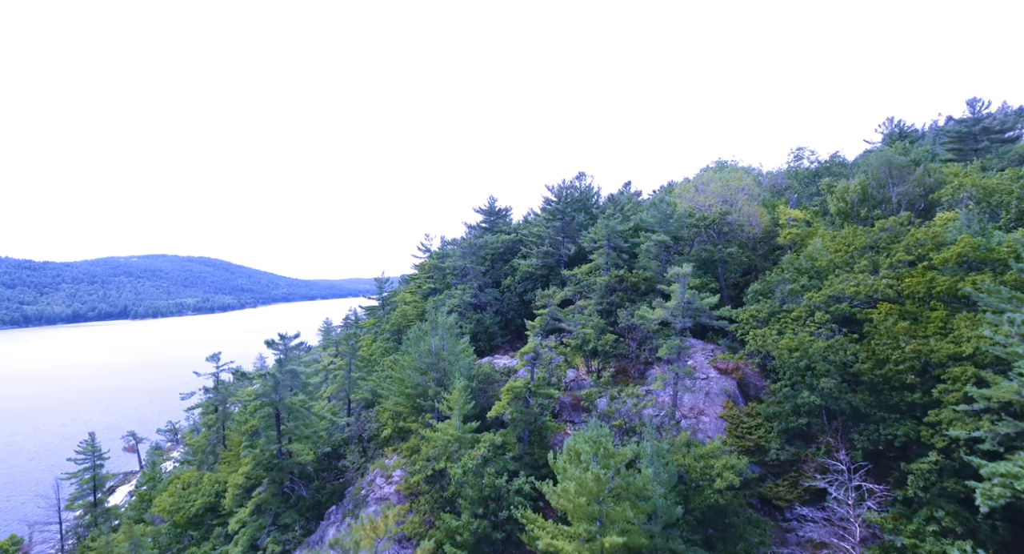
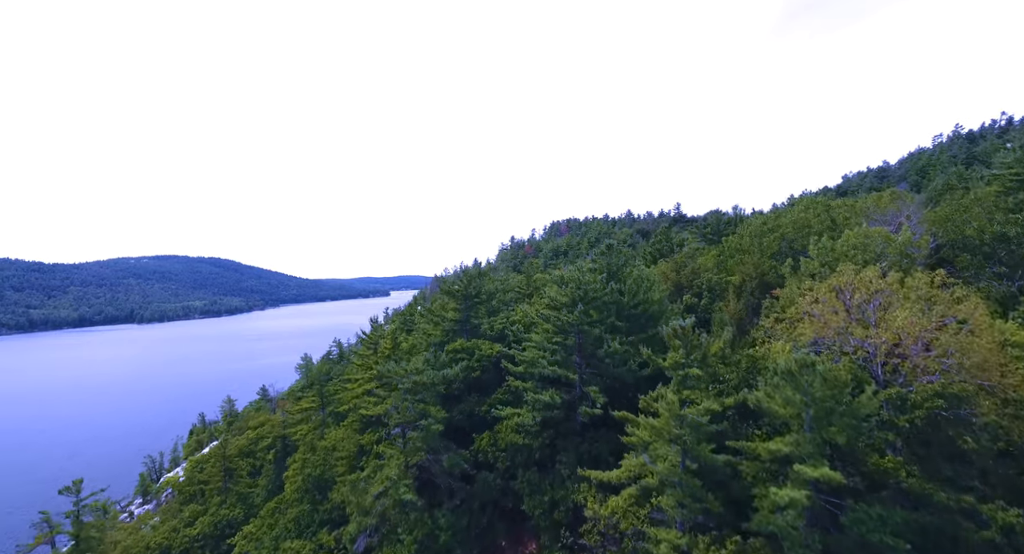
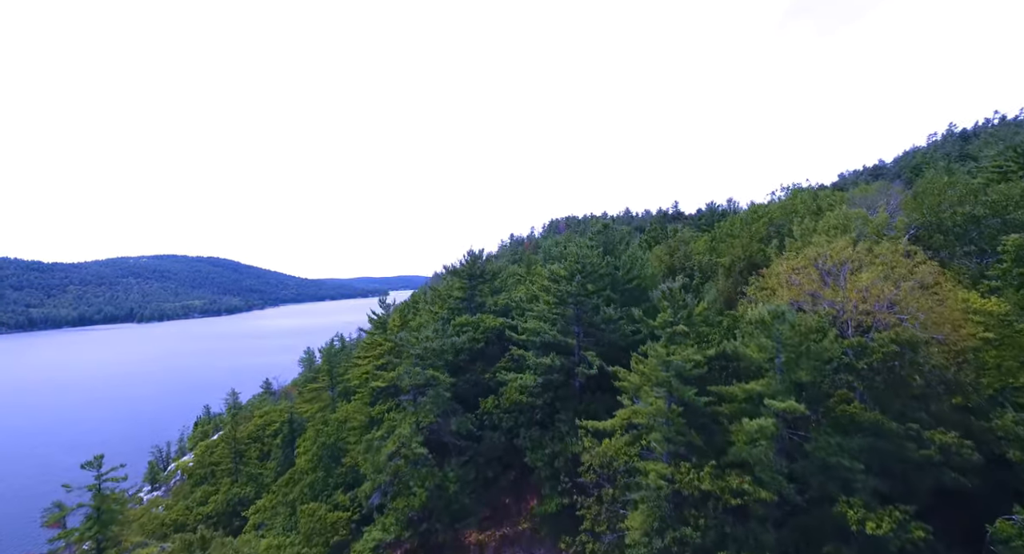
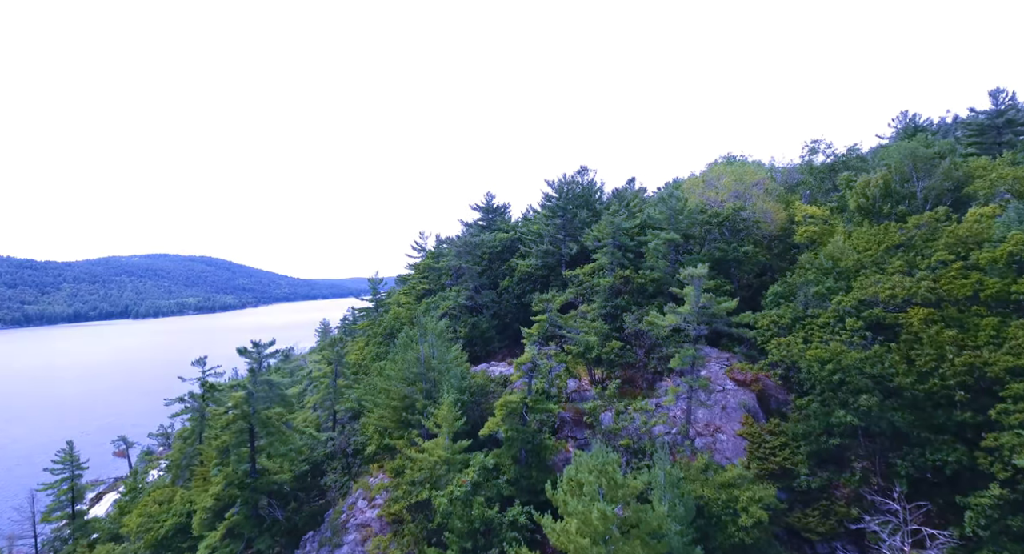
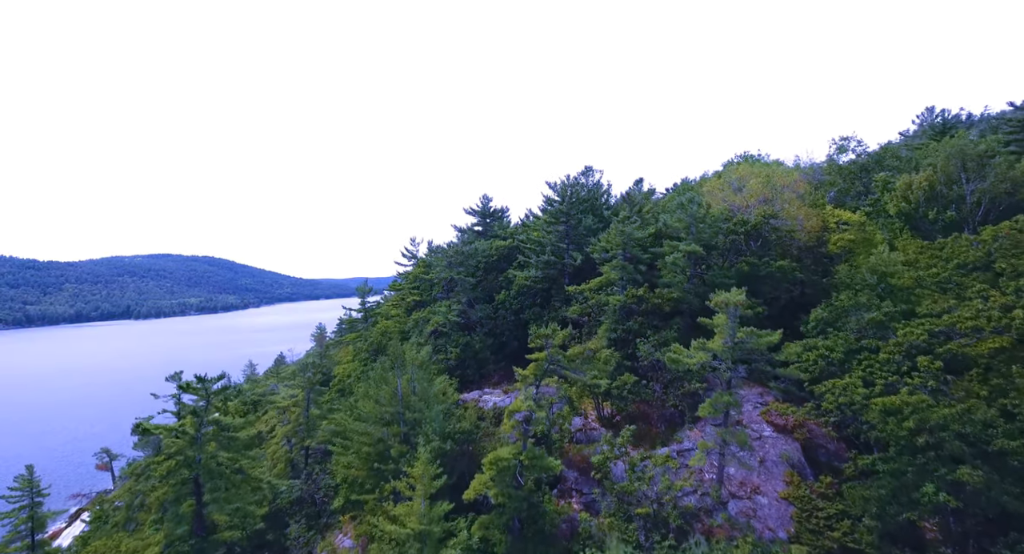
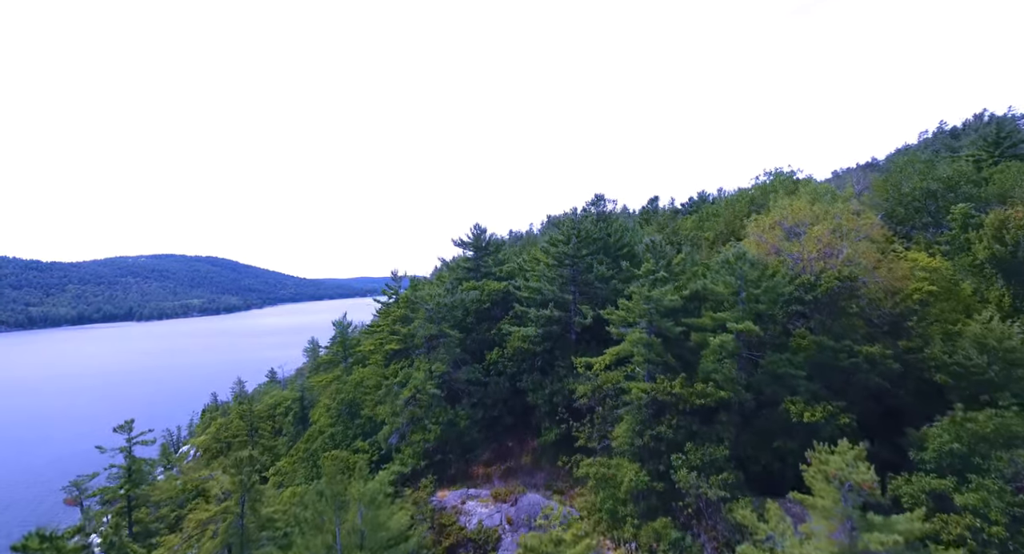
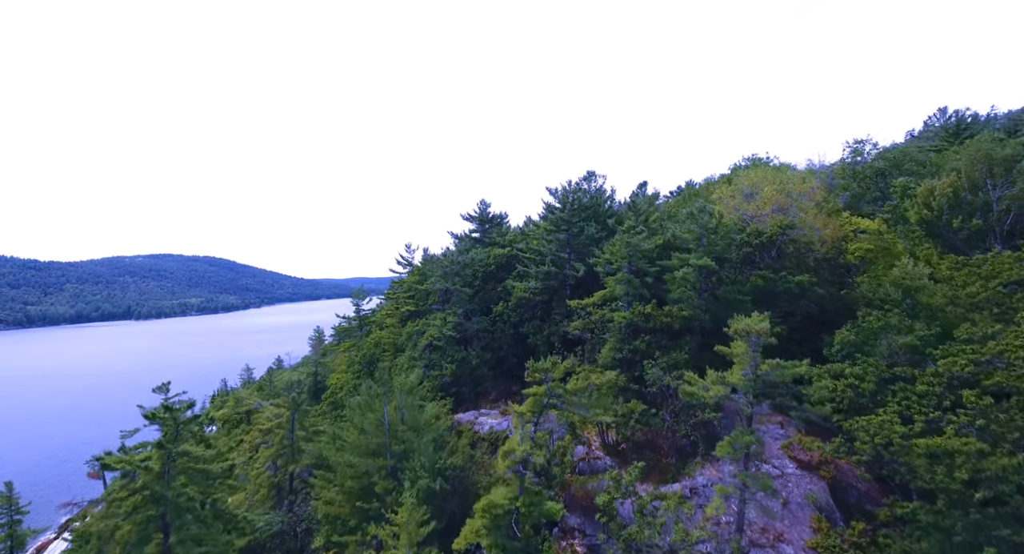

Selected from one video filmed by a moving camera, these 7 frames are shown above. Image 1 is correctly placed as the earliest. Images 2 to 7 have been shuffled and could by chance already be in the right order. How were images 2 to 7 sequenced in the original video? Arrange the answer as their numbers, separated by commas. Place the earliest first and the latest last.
4, 5, 7, 6, 3, 2
